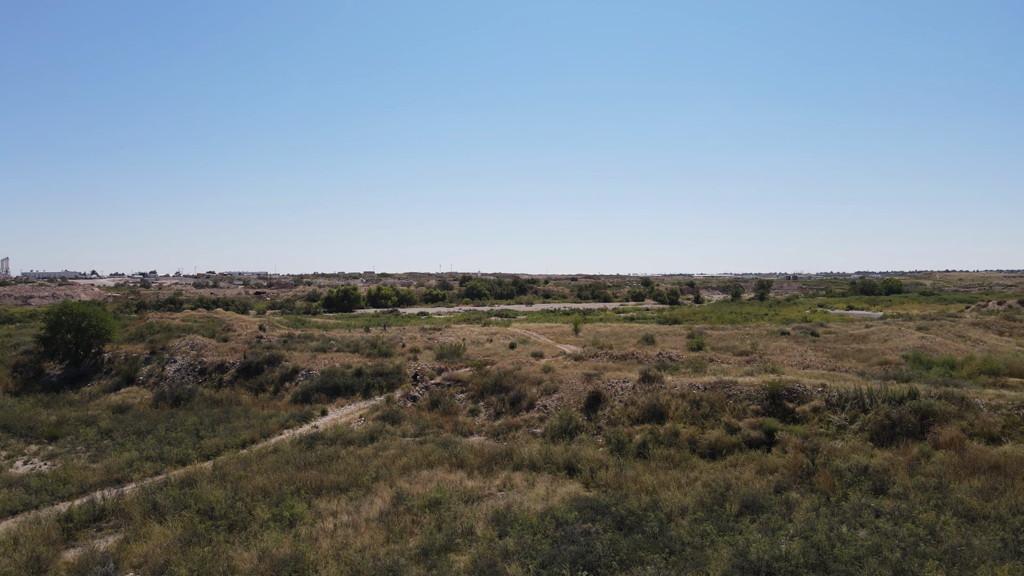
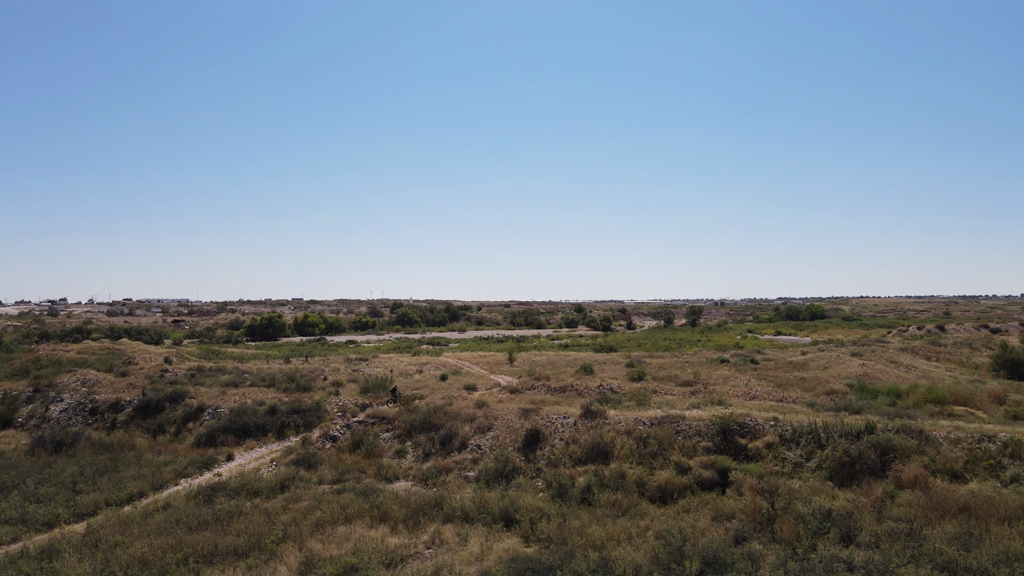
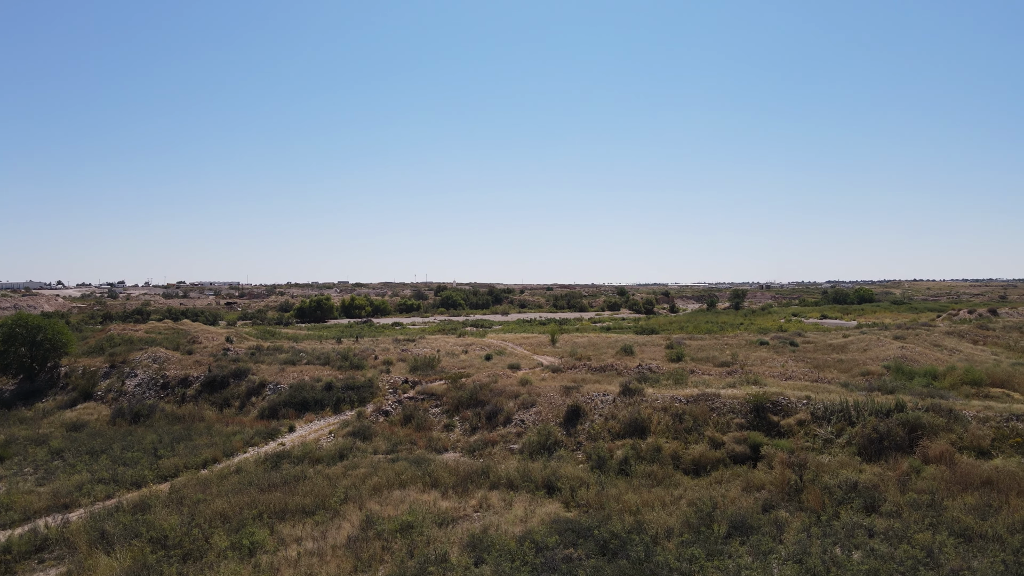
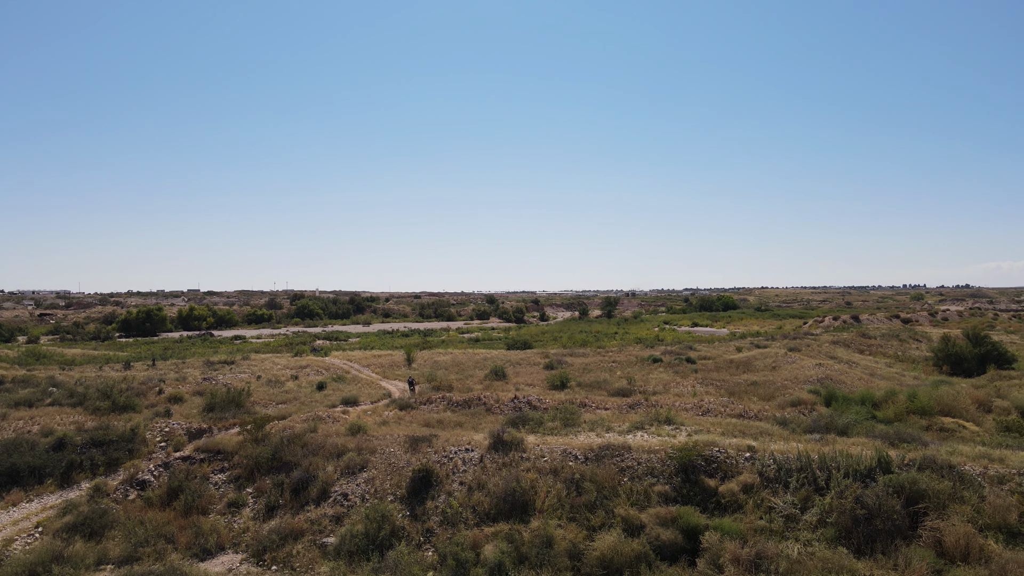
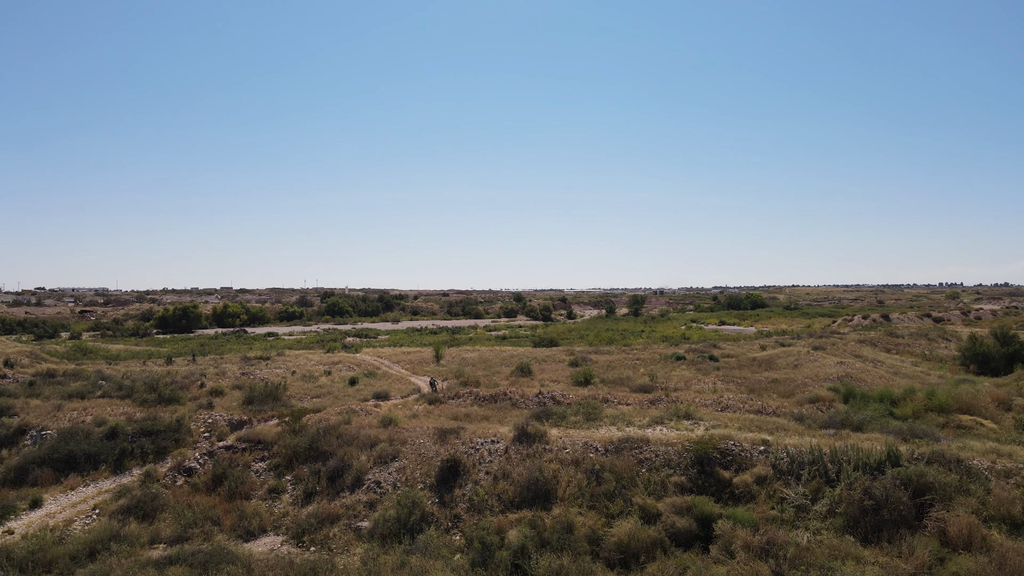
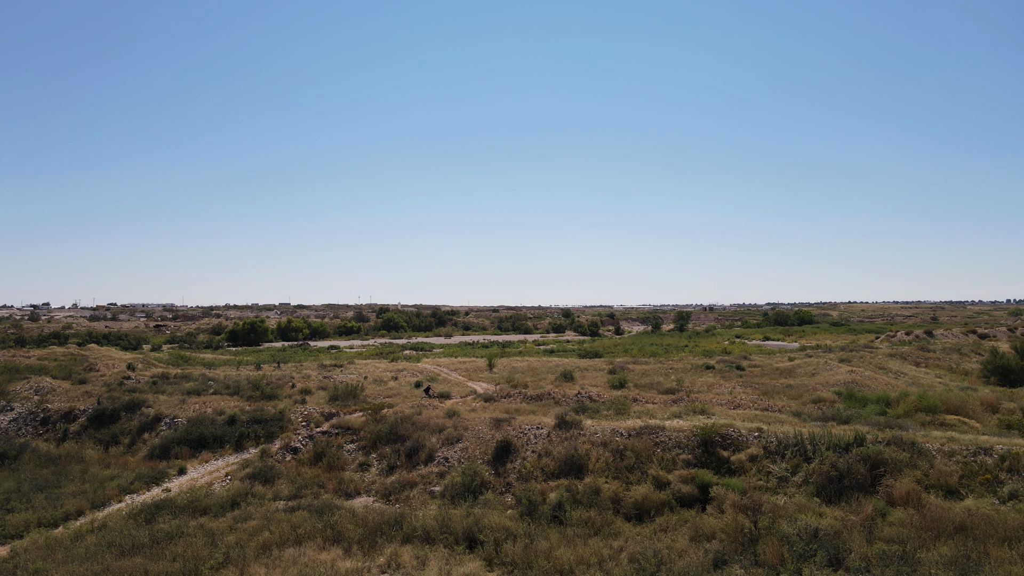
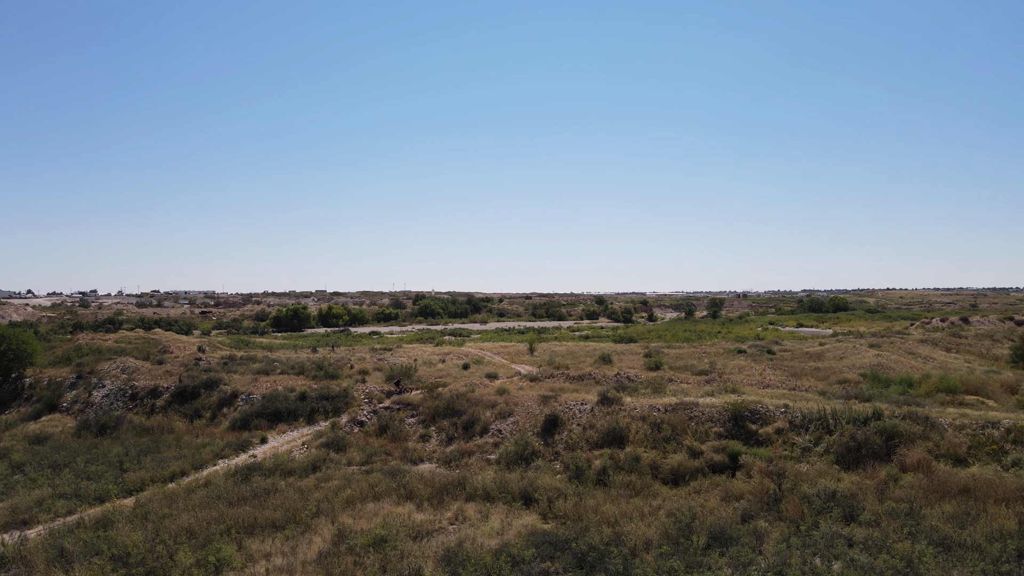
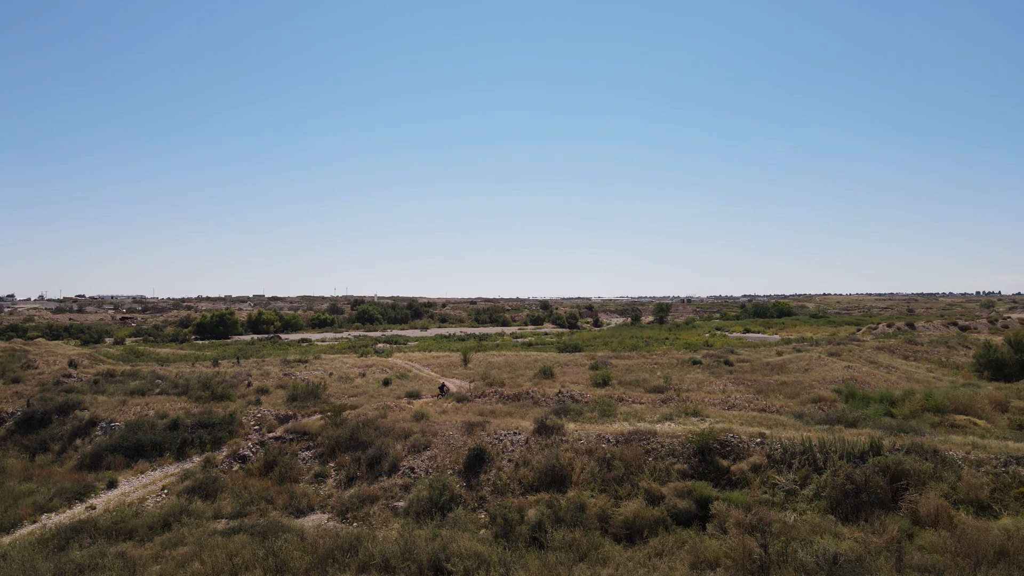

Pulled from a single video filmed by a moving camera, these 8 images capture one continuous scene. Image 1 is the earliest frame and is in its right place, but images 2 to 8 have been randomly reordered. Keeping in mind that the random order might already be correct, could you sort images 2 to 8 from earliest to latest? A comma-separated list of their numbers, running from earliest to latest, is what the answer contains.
3, 7, 2, 6, 8, 5, 4
